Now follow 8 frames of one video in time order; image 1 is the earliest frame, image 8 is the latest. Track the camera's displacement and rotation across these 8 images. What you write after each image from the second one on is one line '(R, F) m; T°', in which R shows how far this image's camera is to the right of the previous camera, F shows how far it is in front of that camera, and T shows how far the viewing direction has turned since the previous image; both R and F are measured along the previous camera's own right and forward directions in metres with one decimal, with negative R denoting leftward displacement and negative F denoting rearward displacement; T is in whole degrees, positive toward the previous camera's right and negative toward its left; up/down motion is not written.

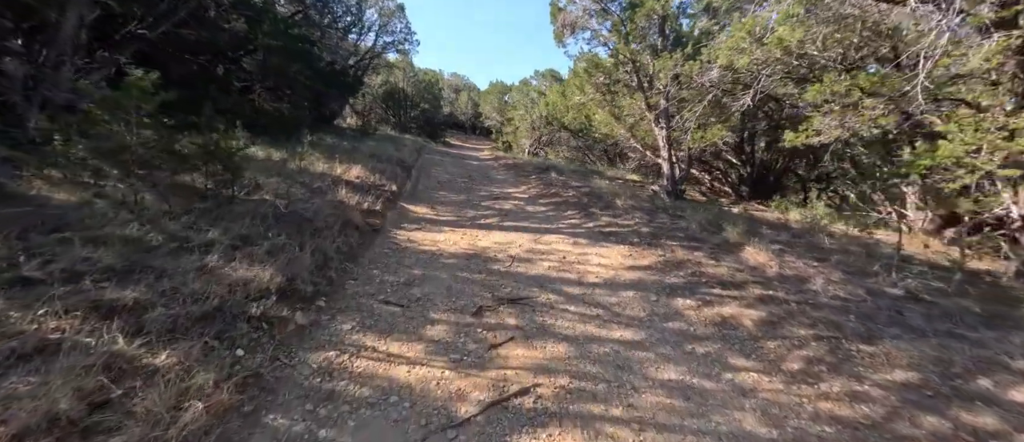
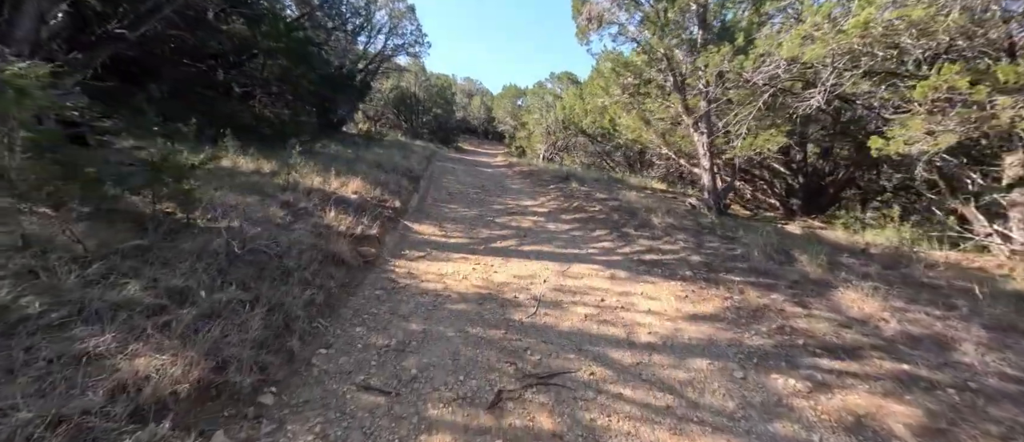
(-0.1, +1.2) m; -2°
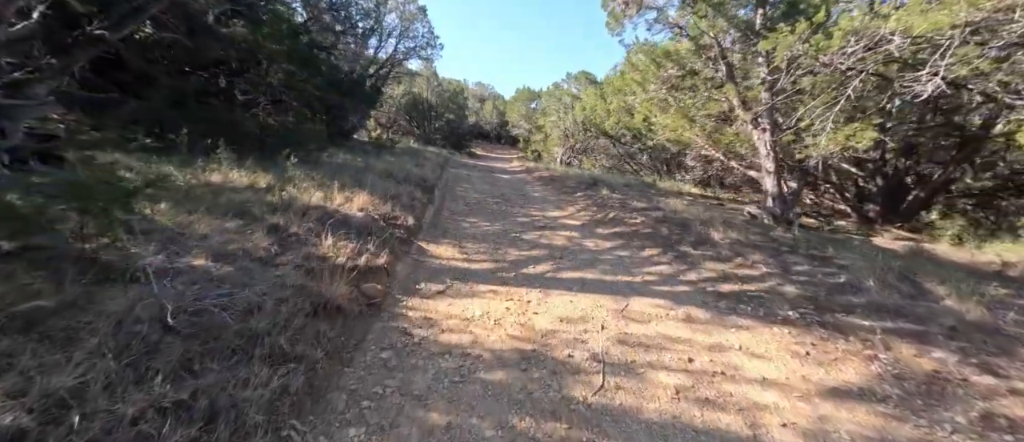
(-0.3, +1.2) m; -2°
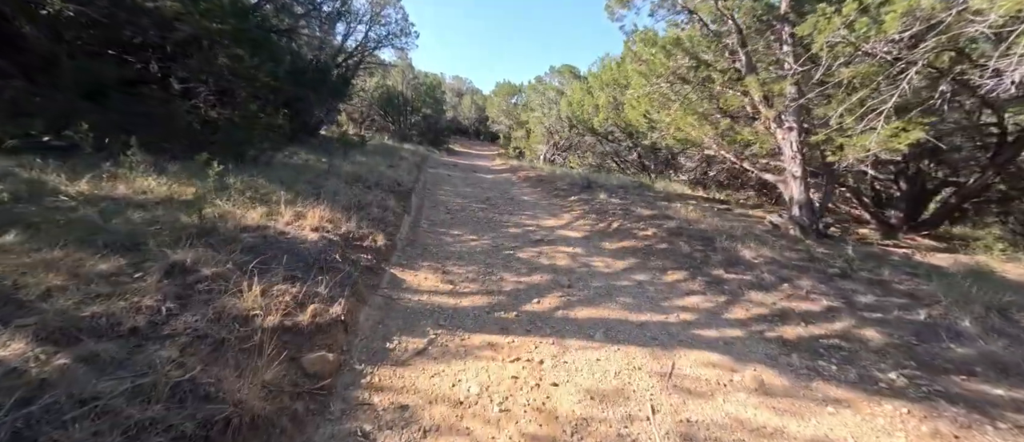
(-0.2, +1.2) m; +3°
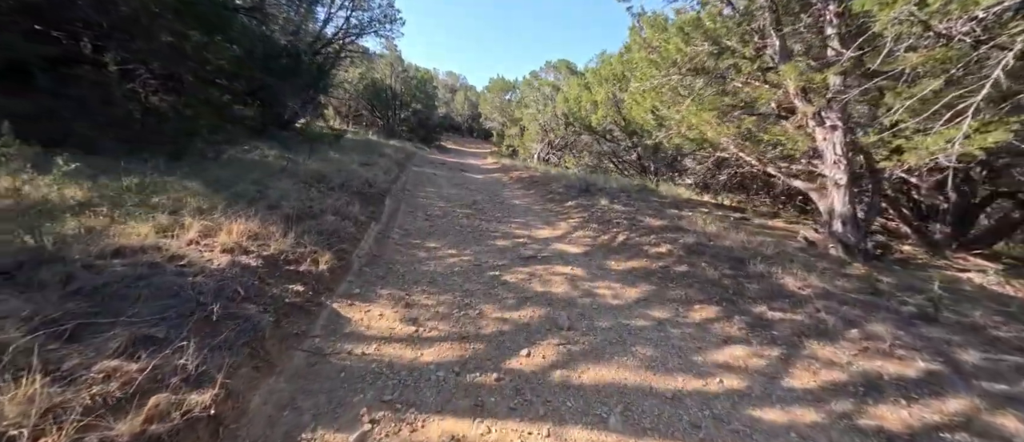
(+0.1, +1.2) m; +1°
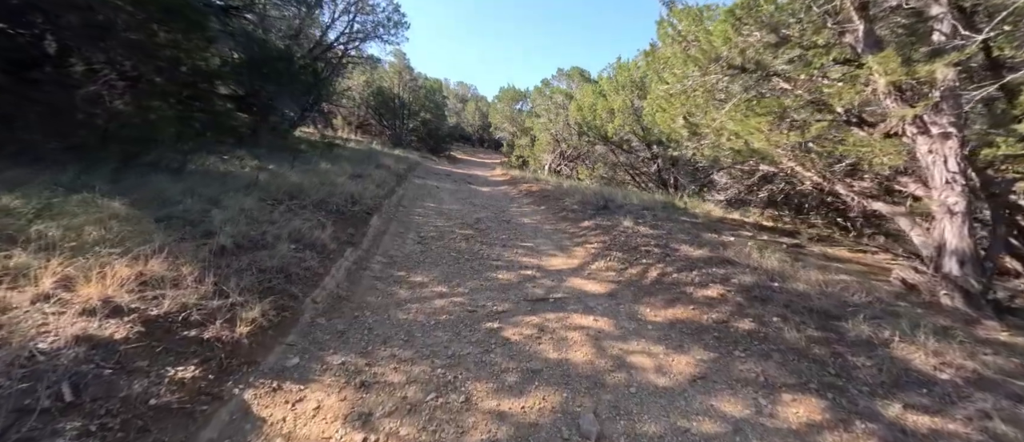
(+0.1, +1.3) m; -1°
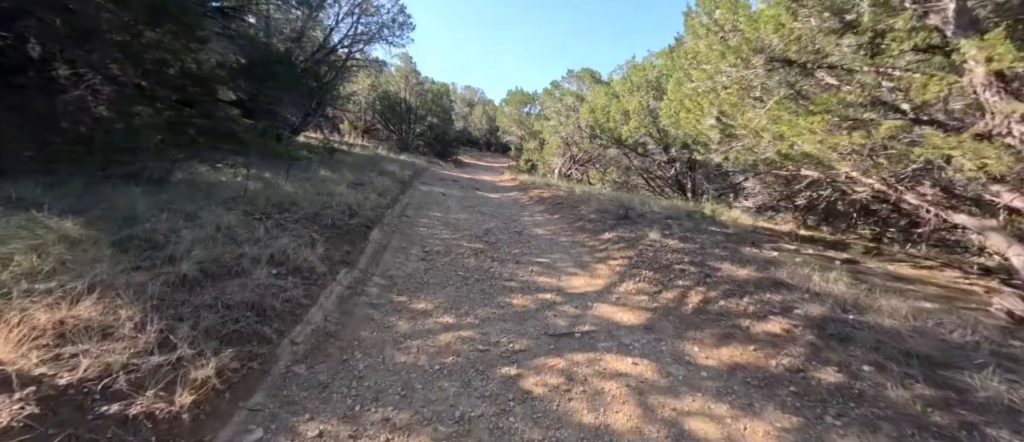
(-0.1, +0.7) m; -1°
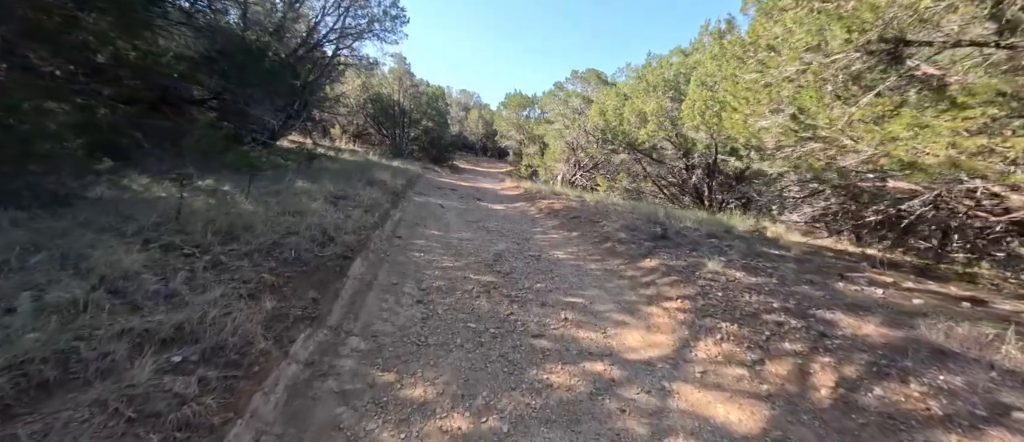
(-0.3, +1.5) m; +1°
